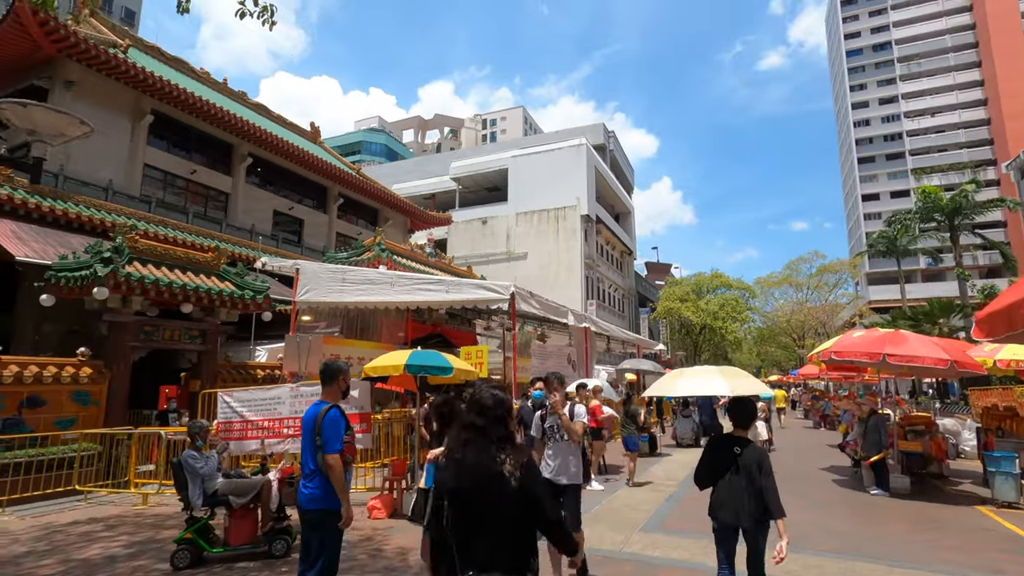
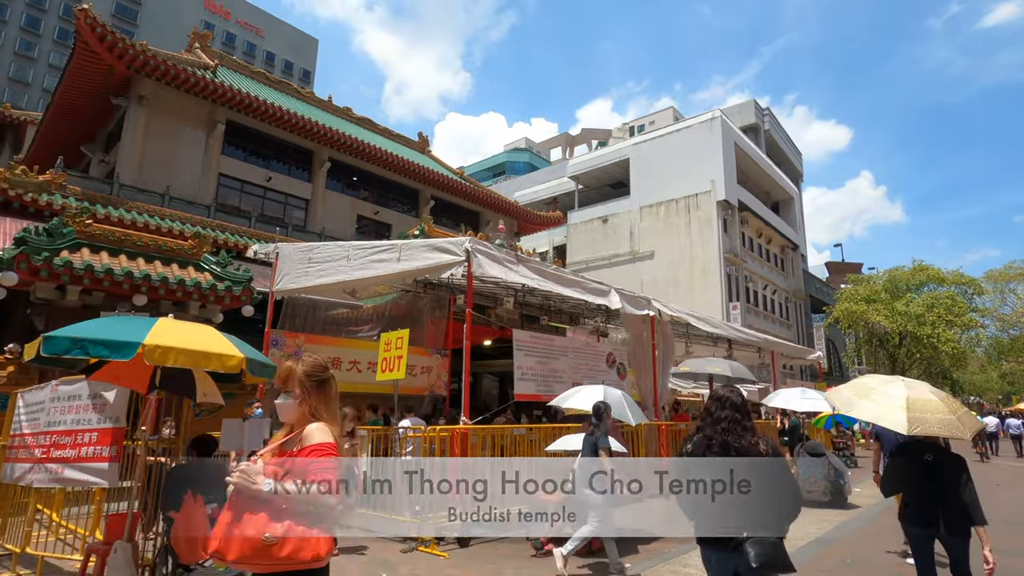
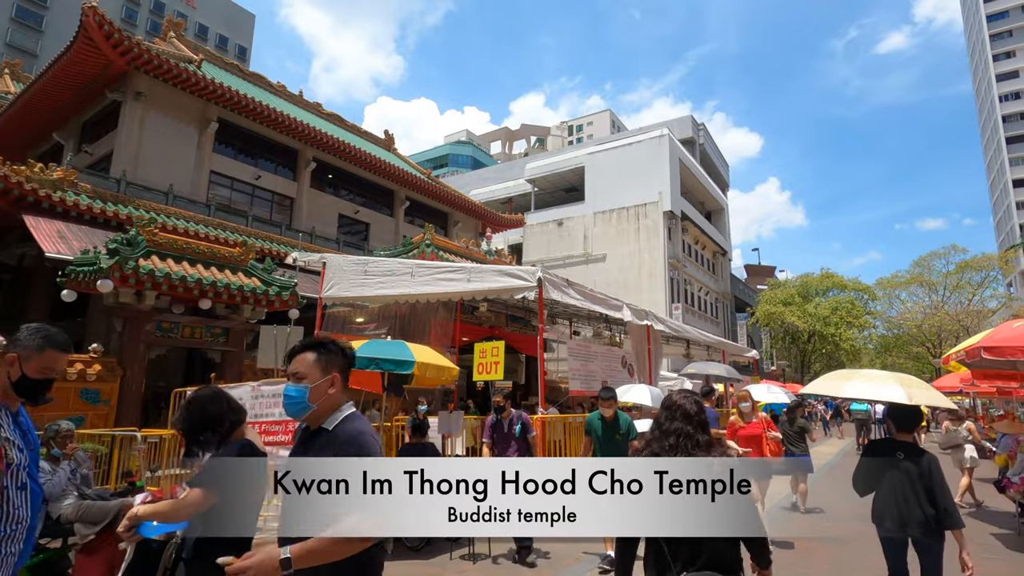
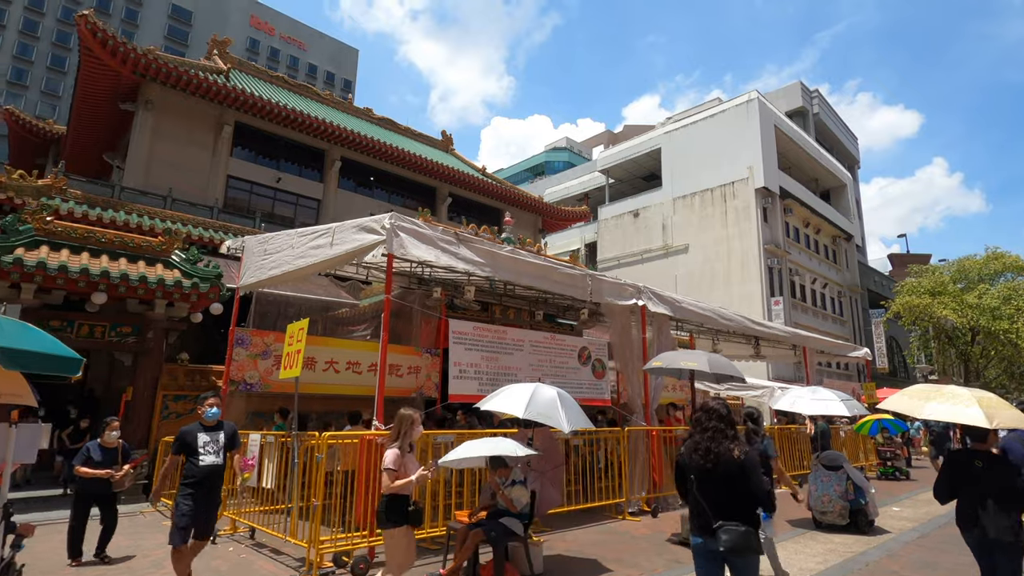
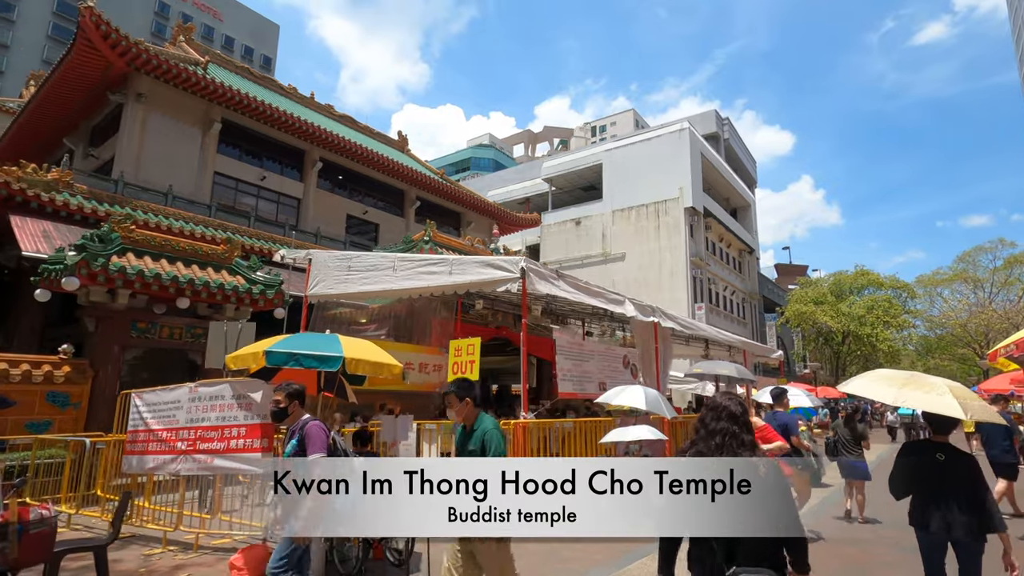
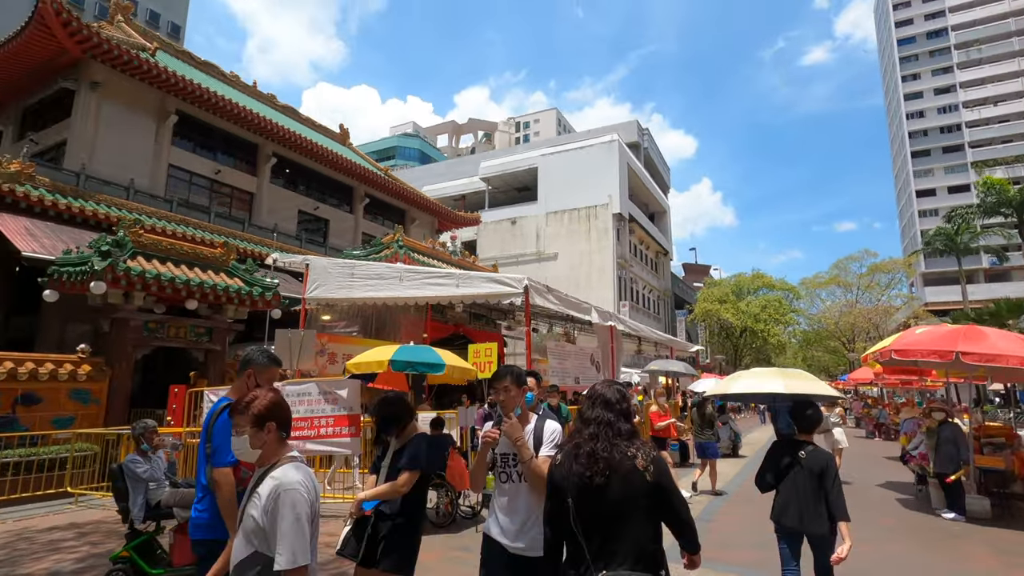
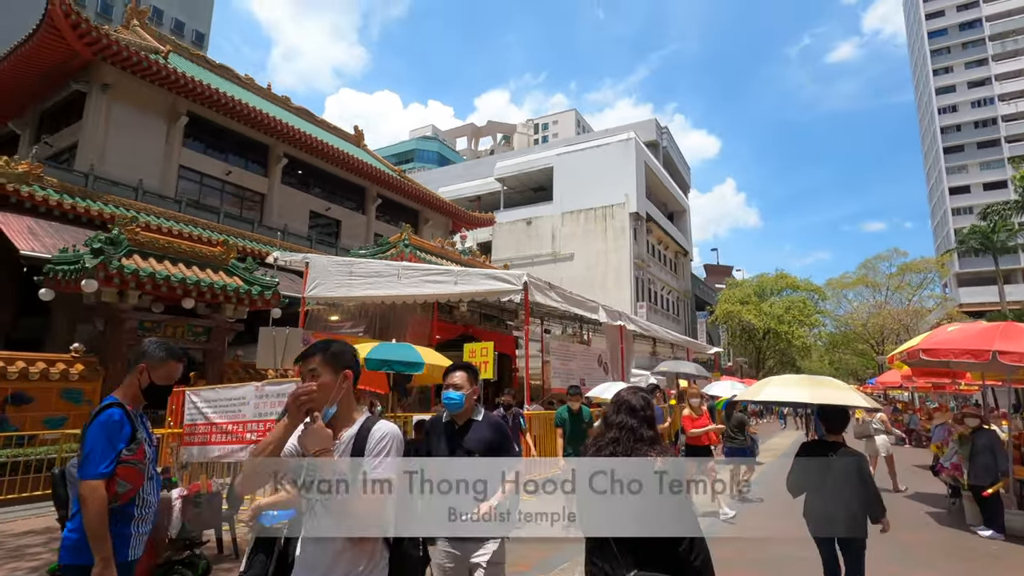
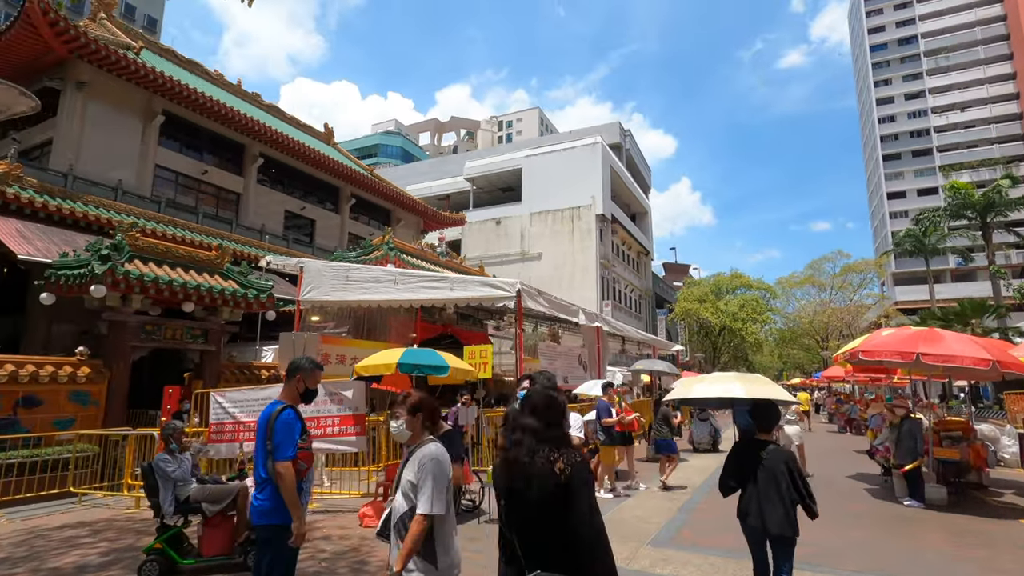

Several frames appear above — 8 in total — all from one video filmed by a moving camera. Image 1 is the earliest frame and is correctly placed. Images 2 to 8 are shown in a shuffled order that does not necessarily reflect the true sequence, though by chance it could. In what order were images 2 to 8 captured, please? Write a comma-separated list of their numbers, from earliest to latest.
8, 6, 7, 3, 5, 2, 4
